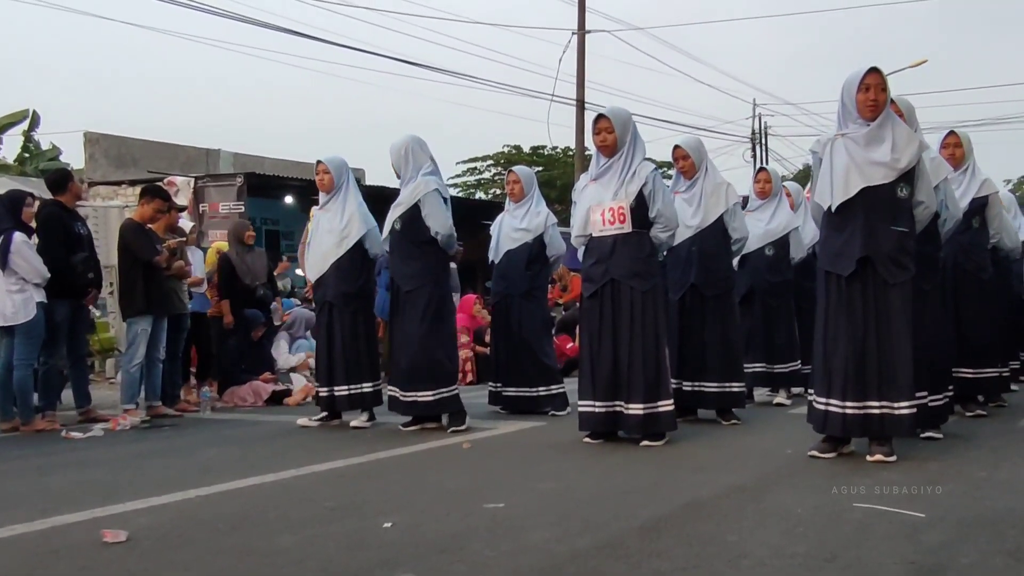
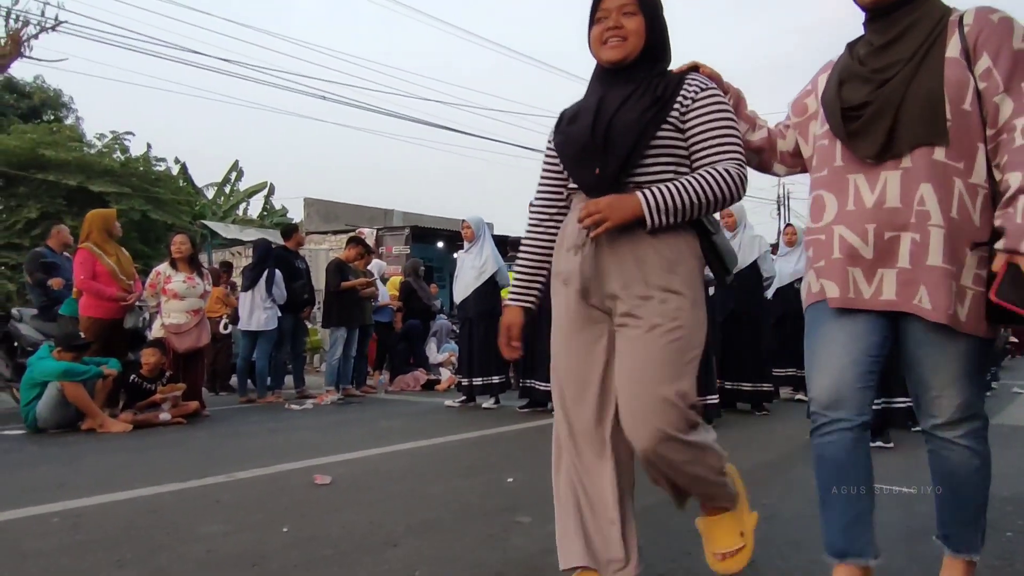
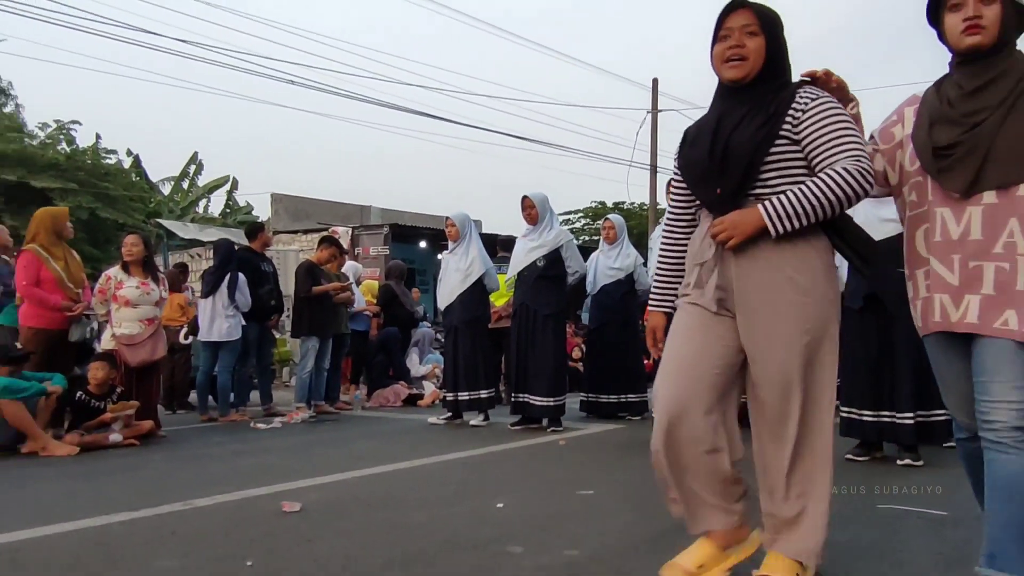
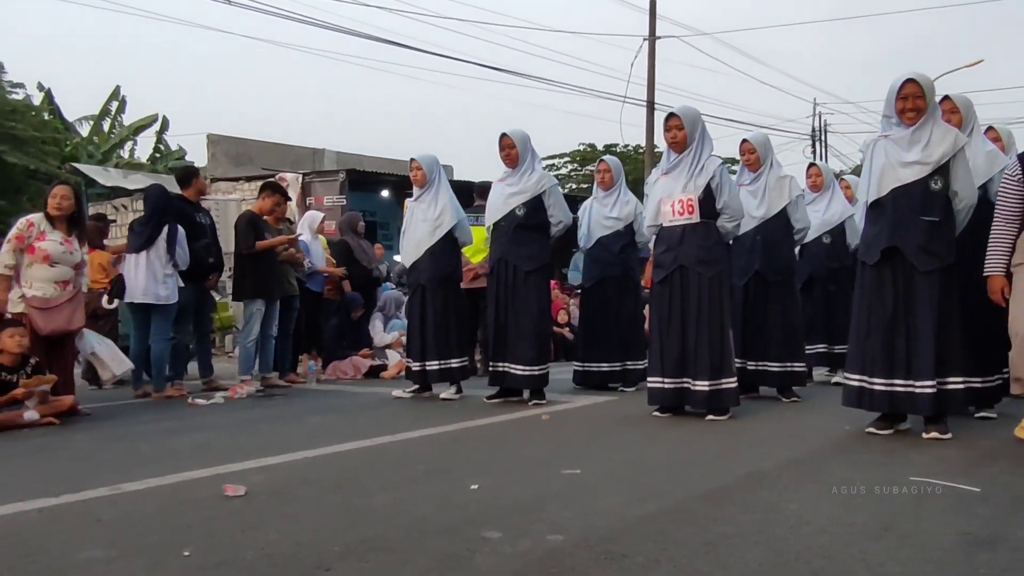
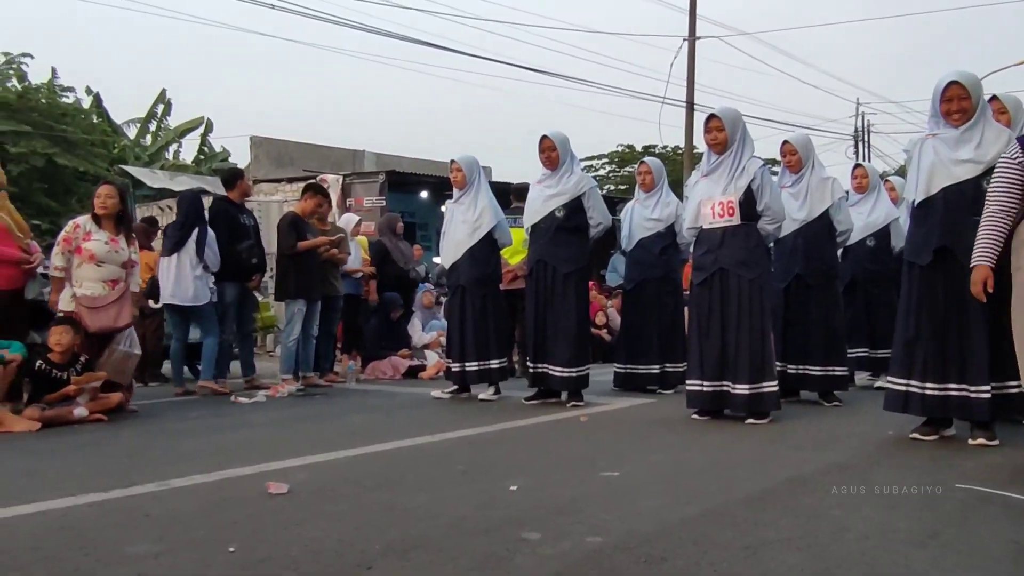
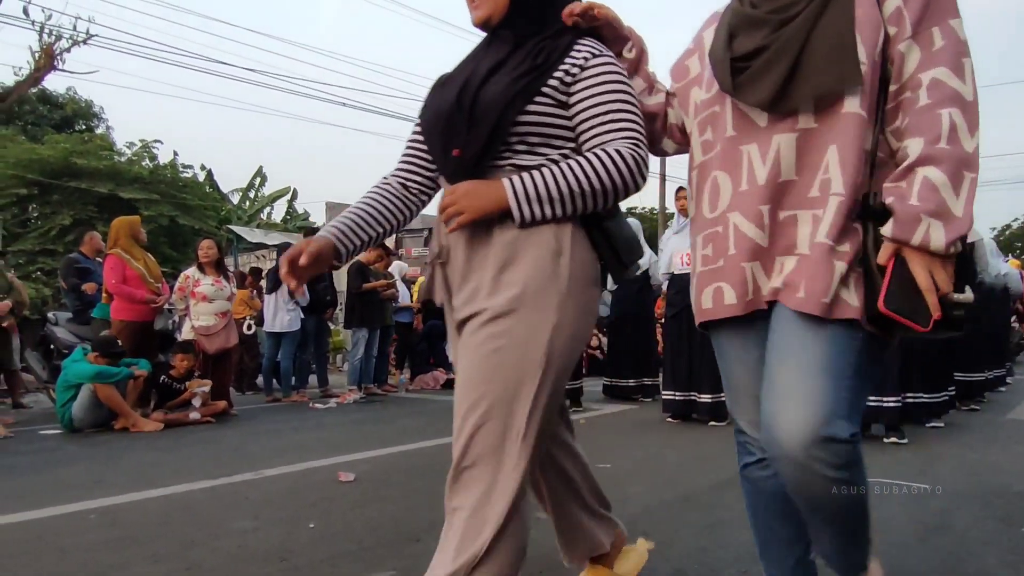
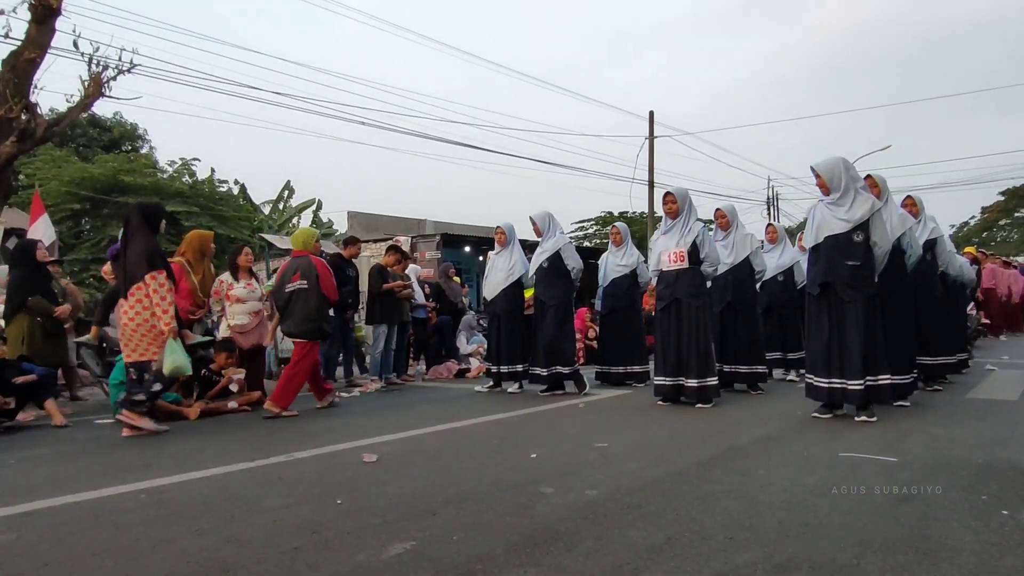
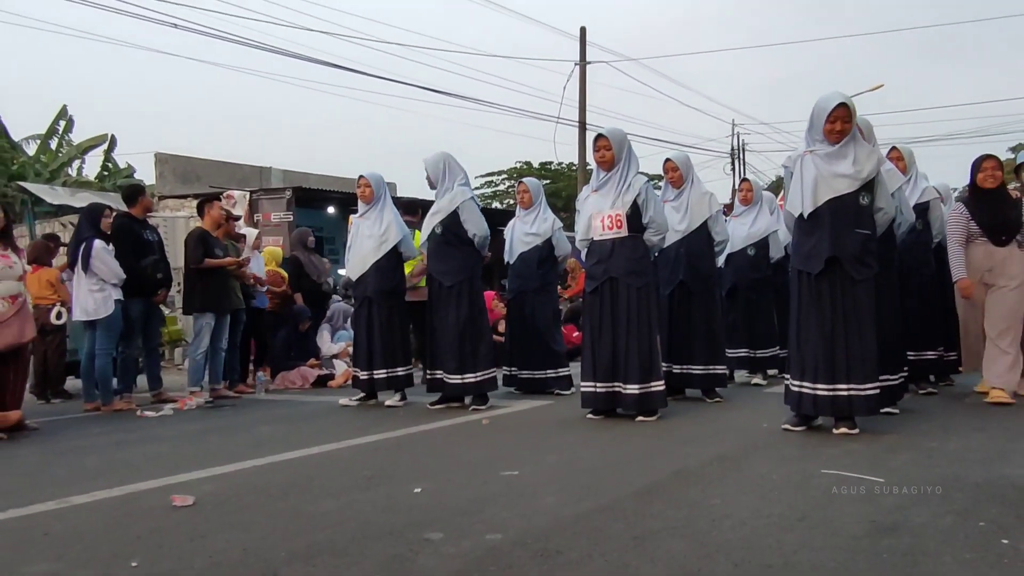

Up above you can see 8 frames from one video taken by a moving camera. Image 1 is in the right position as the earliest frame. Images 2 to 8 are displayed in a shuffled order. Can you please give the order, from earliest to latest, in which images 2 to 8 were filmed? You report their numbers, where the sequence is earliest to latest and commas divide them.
8, 4, 5, 3, 2, 6, 7
